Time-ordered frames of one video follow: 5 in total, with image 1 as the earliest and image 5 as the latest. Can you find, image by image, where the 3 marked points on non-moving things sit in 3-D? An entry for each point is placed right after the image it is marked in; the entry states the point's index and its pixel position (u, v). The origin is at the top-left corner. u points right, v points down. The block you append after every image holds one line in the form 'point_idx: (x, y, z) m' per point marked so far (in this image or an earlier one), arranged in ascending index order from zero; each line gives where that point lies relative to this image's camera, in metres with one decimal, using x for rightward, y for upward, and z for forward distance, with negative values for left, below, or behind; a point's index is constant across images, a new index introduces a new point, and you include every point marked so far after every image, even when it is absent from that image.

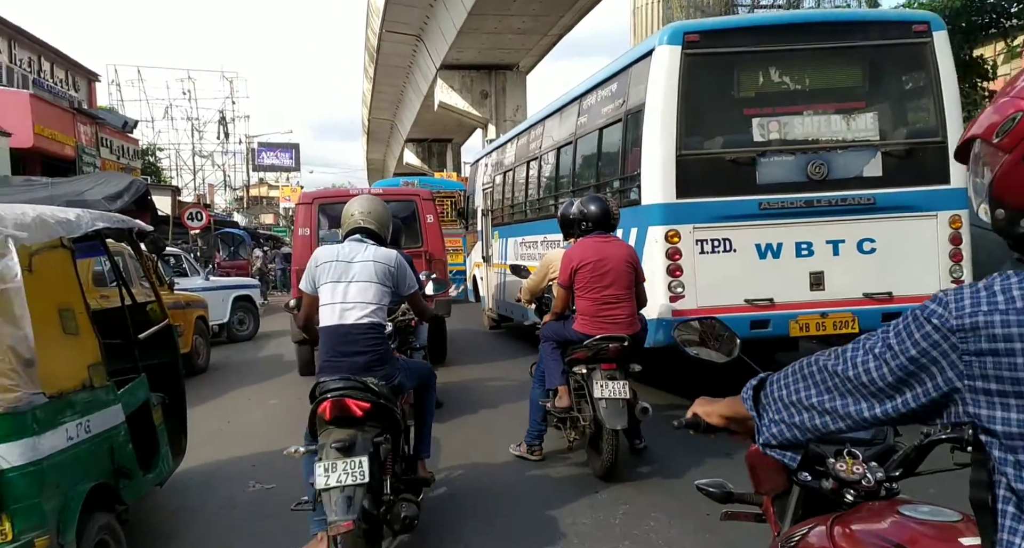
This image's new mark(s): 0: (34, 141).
0: (-11.4, +3.2, +19.0) m
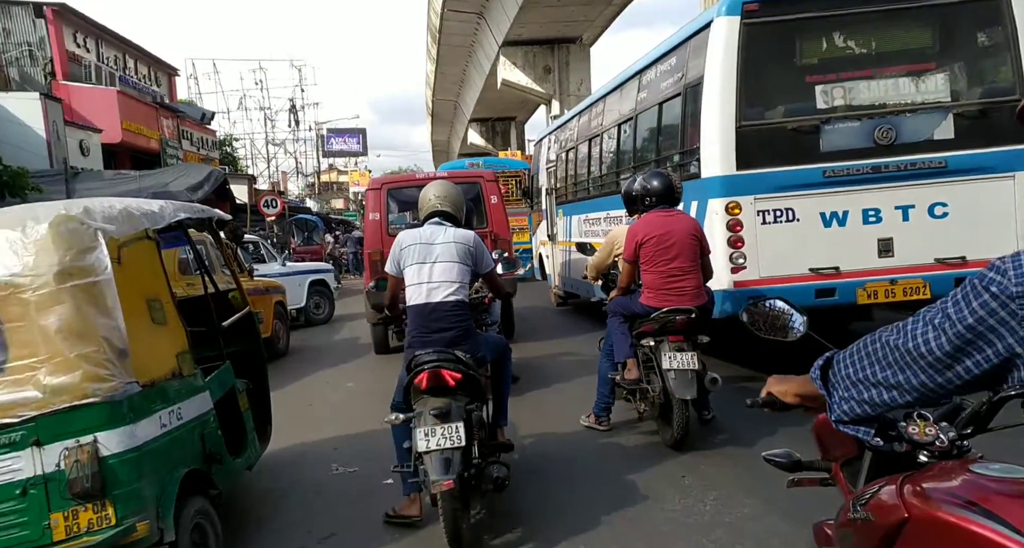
0: (-9.9, +3.5, +19.9) m
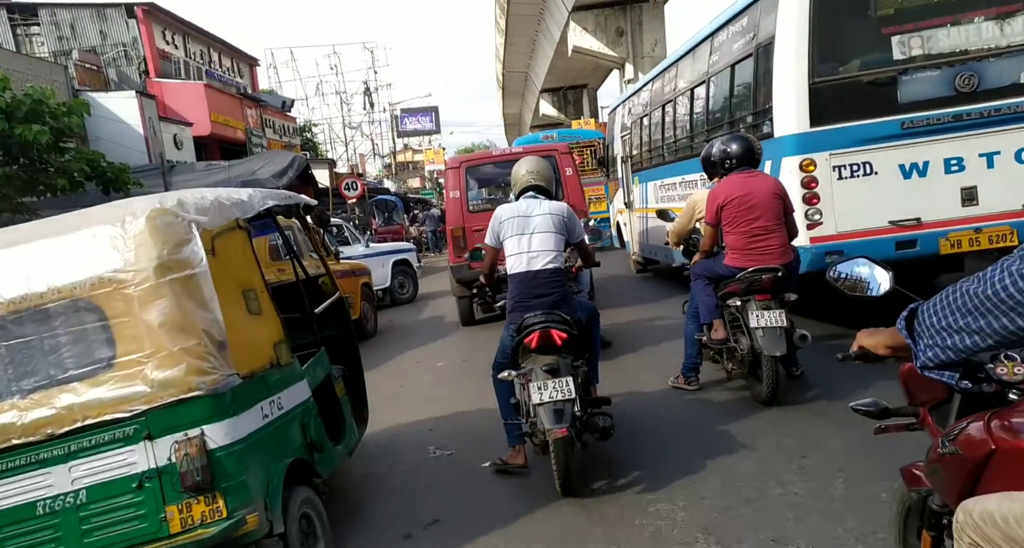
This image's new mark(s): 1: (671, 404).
0: (-7.9, +3.9, +21.2) m
1: (+1.2, -0.9, +6.2) m
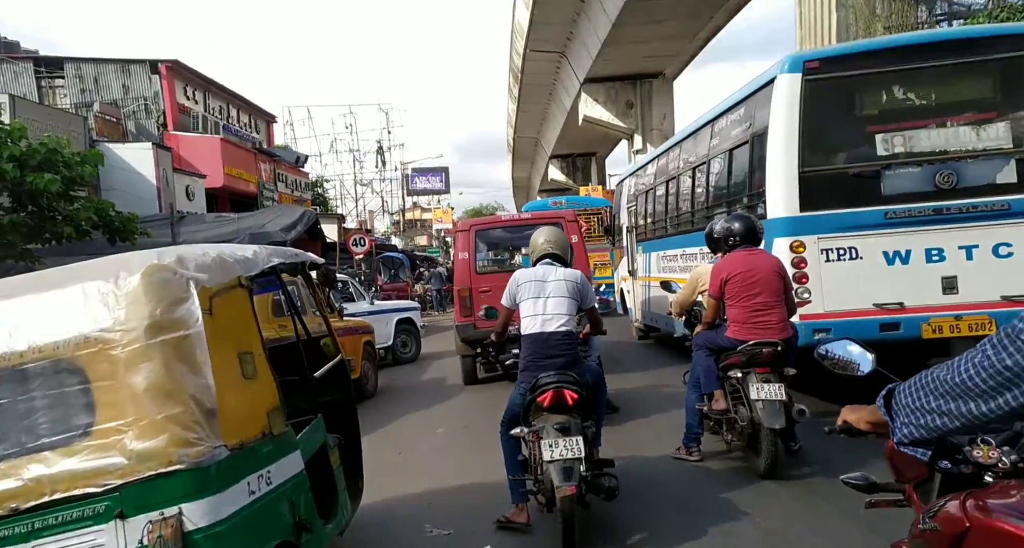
0: (-7.7, +2.5, +21.7) m
1: (+1.2, -1.5, +6.3) m
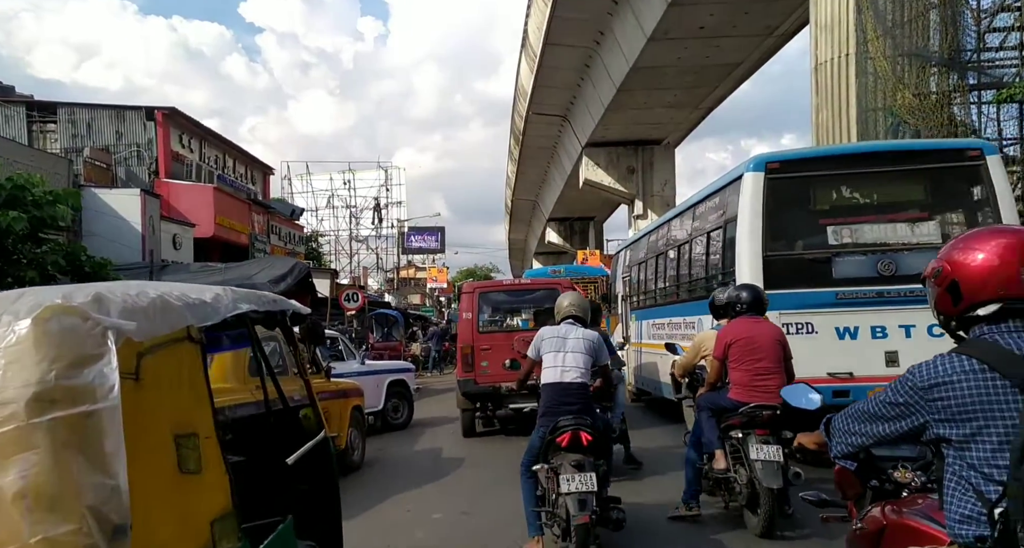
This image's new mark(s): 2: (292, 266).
0: (-7.9, +1.1, +21.4) m
1: (+1.0, -2.0, +5.9) m
2: (-4.2, +0.1, +15.4) m
